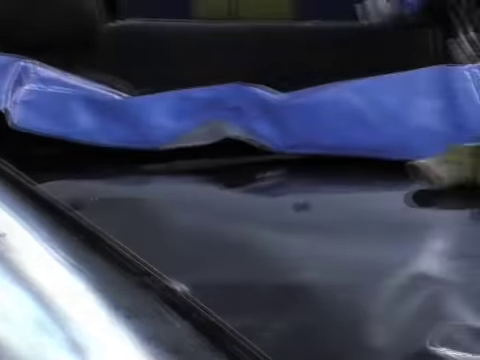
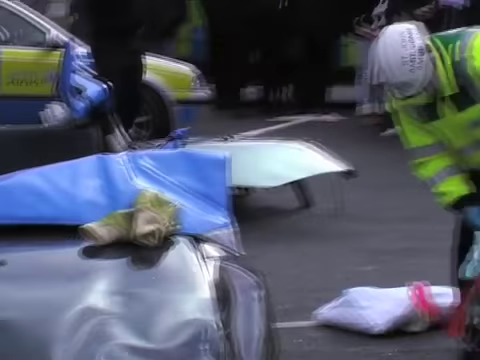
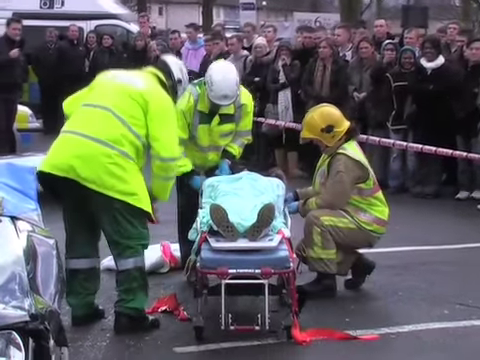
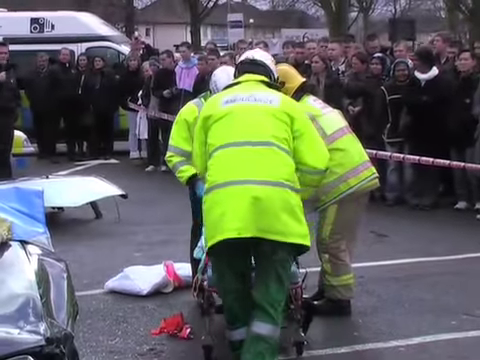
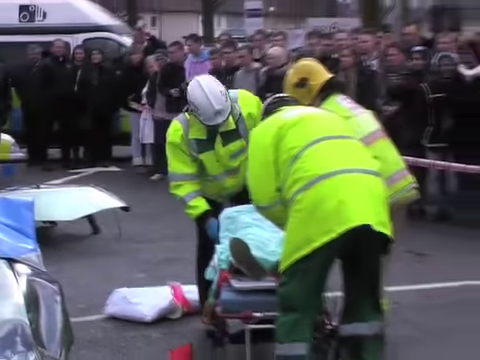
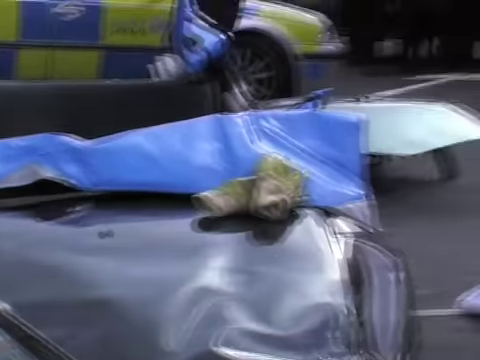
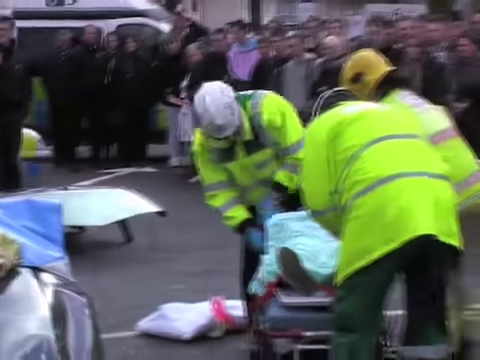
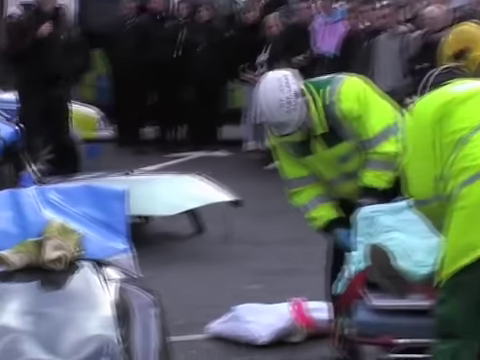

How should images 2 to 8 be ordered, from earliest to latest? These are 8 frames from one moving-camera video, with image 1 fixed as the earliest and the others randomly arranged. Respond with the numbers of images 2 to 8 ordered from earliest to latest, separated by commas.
6, 2, 8, 7, 5, 4, 3
